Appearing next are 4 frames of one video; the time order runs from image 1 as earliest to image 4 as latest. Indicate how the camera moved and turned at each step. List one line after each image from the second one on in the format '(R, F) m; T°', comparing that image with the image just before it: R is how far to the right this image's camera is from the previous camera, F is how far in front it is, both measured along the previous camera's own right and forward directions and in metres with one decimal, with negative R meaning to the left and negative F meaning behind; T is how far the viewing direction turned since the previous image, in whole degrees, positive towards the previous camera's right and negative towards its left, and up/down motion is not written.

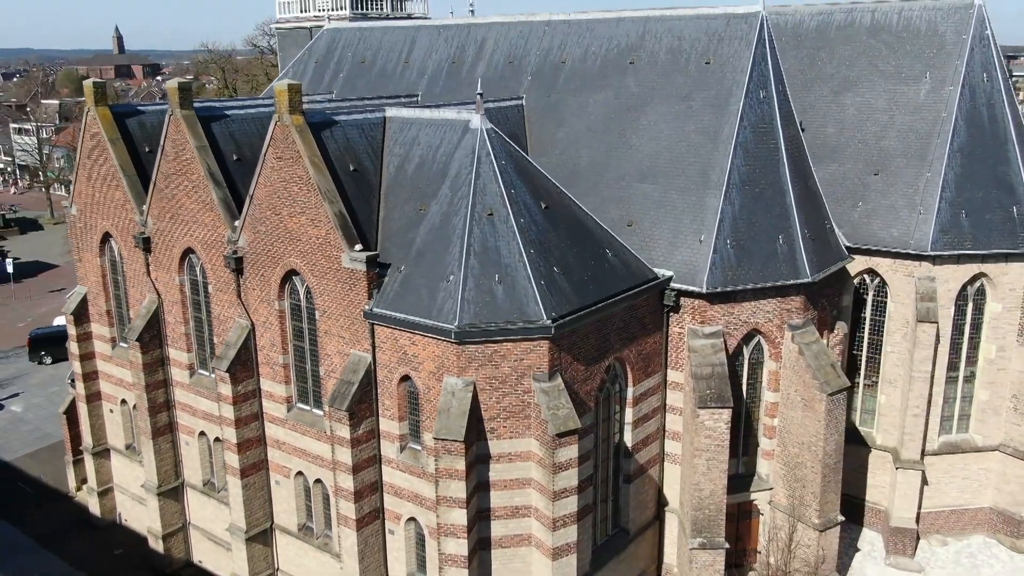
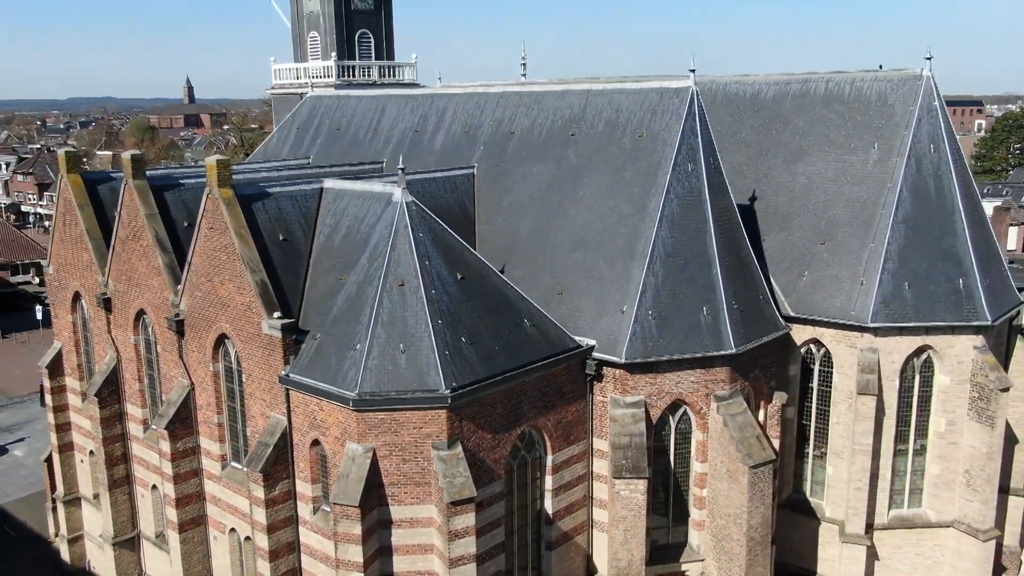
(+2.6, -0.4) m; -3°
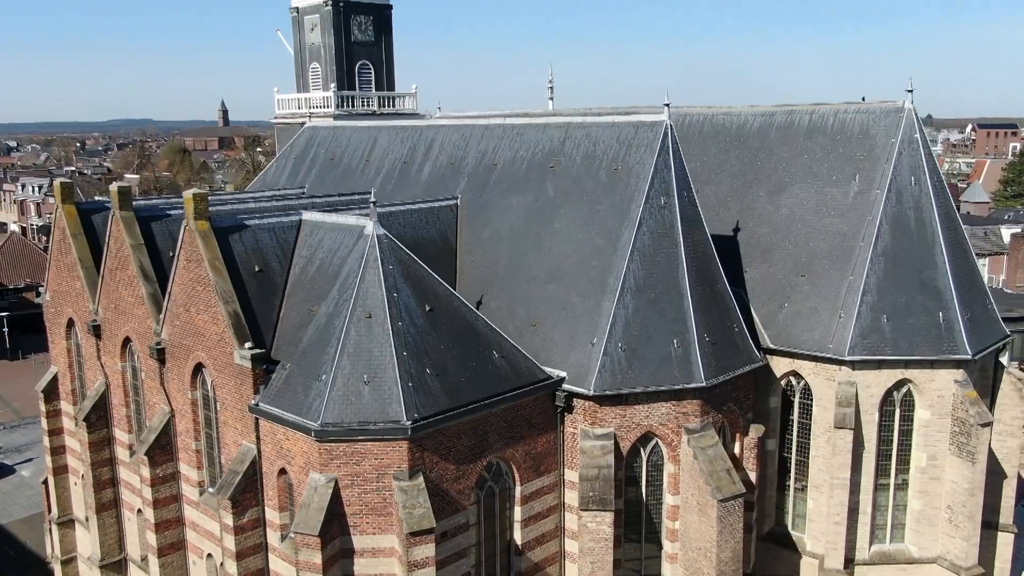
(+1.2, -0.2) m; -2°
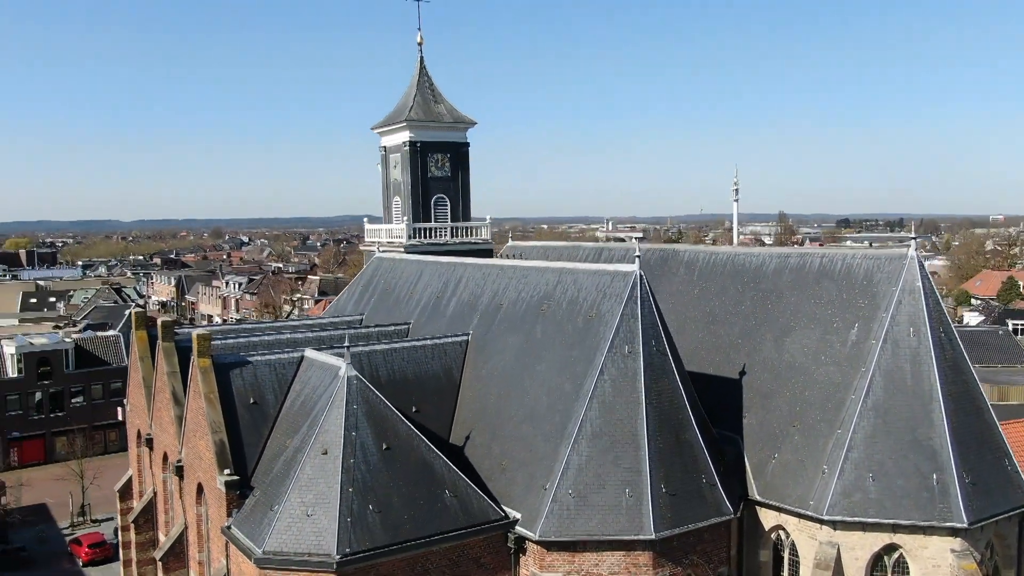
(+4.7, -0.8) m; -12°
